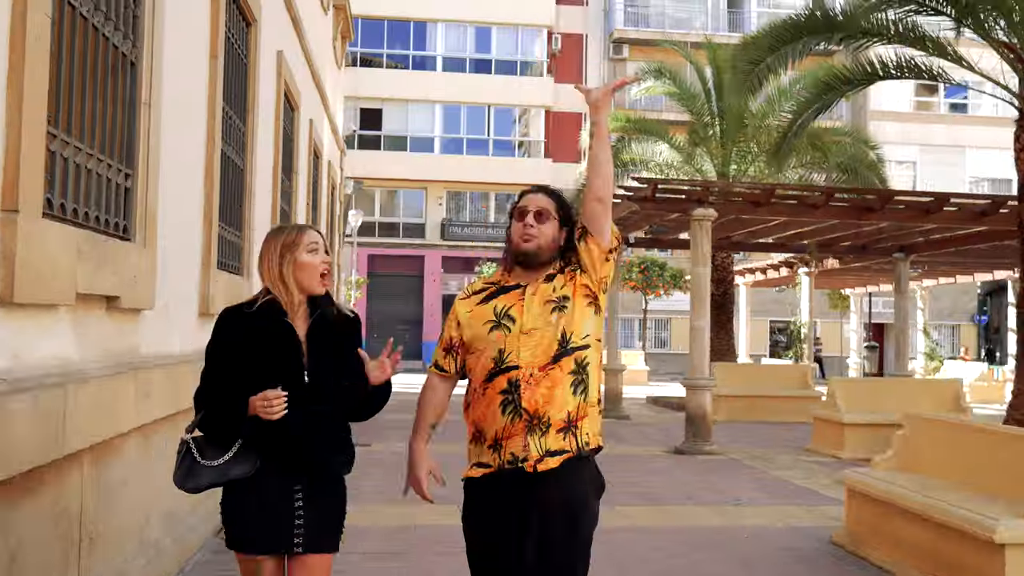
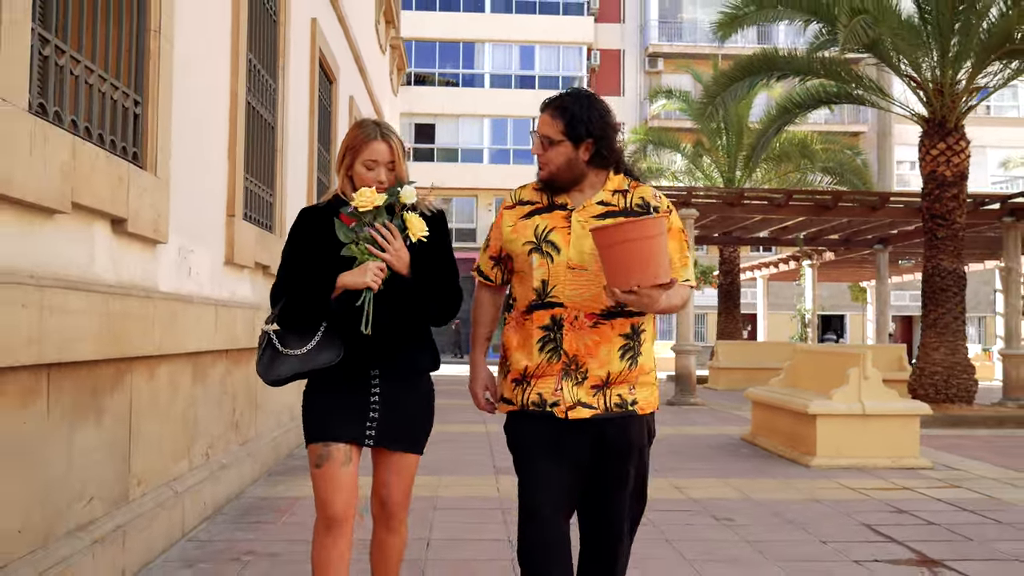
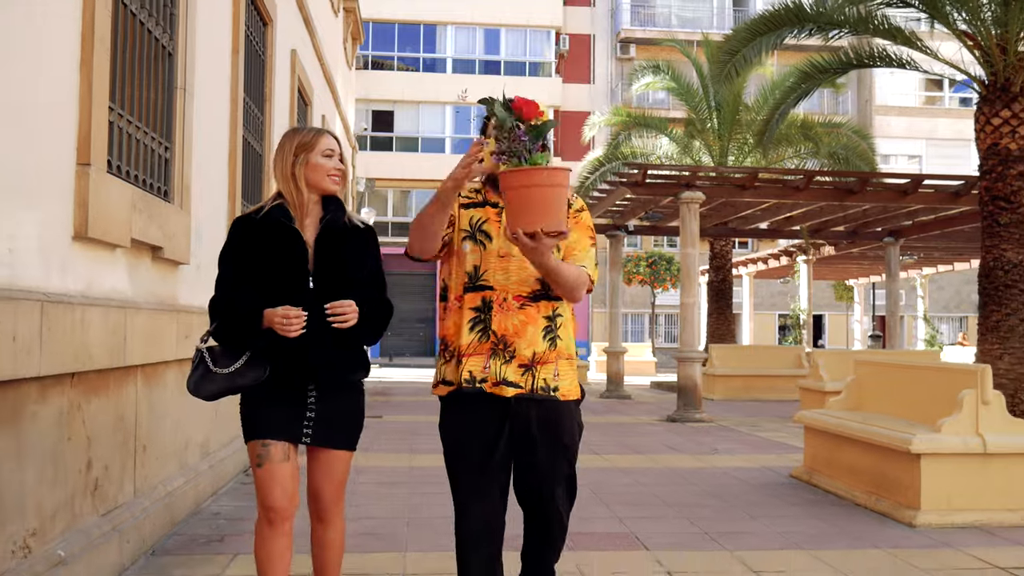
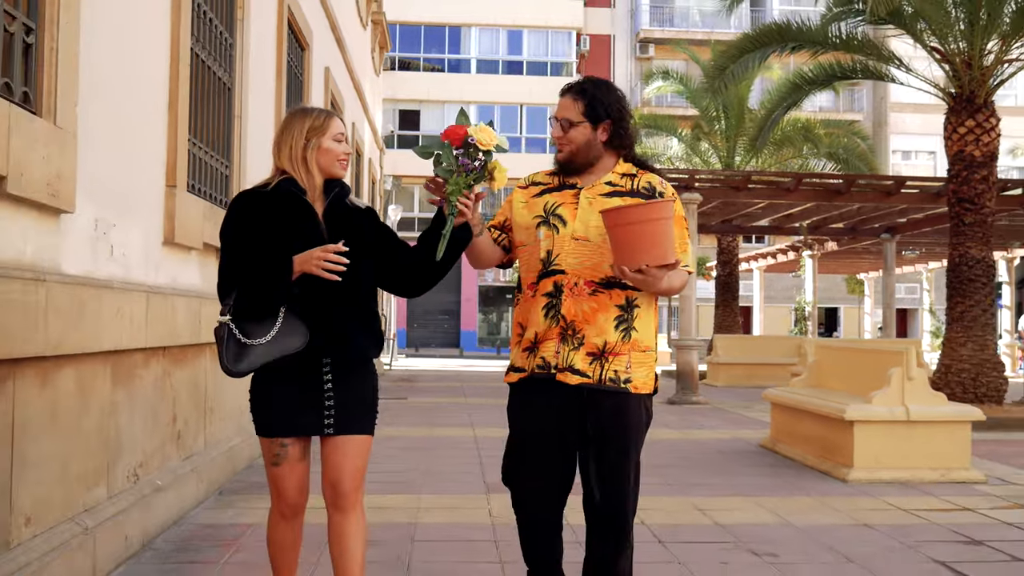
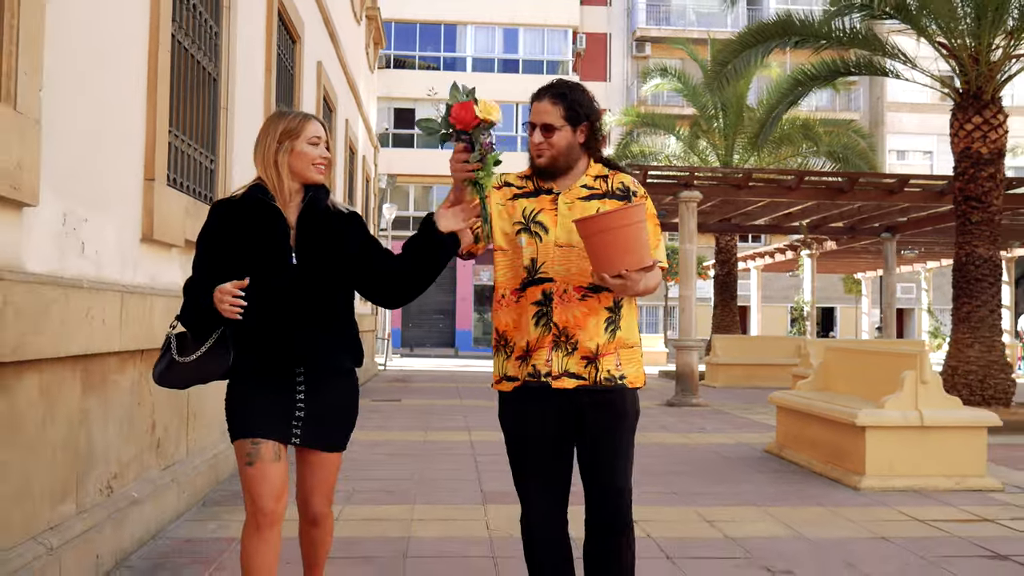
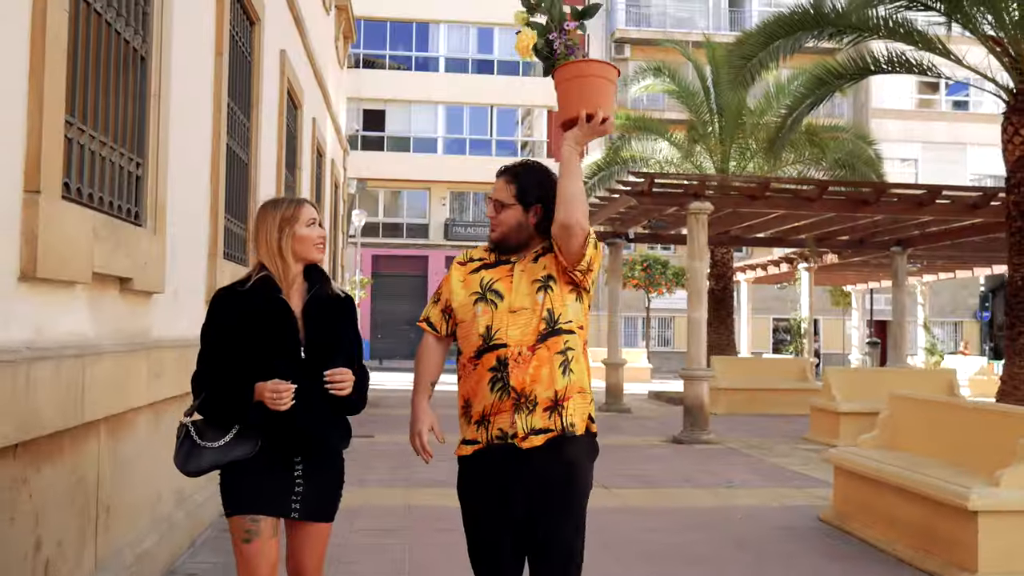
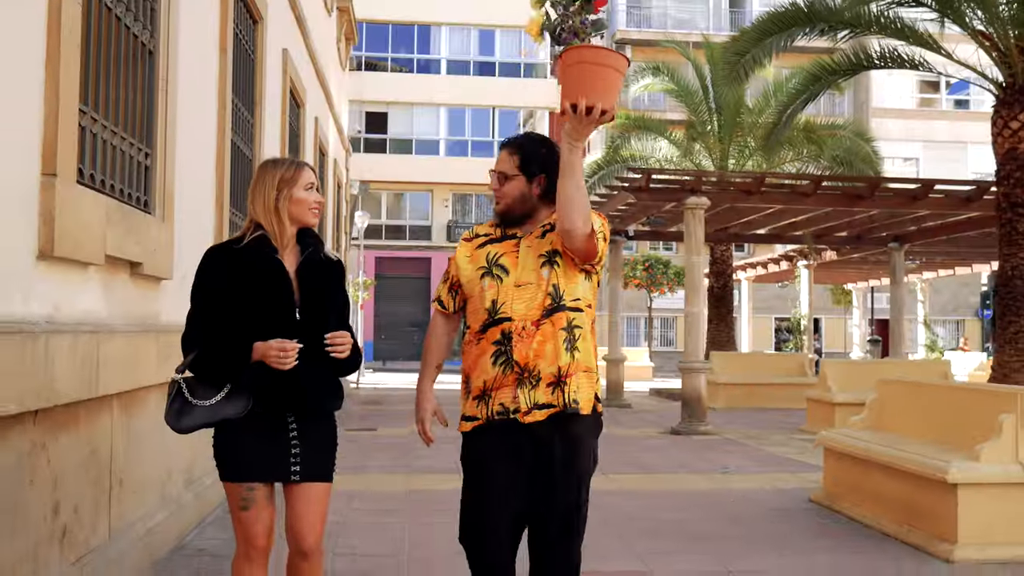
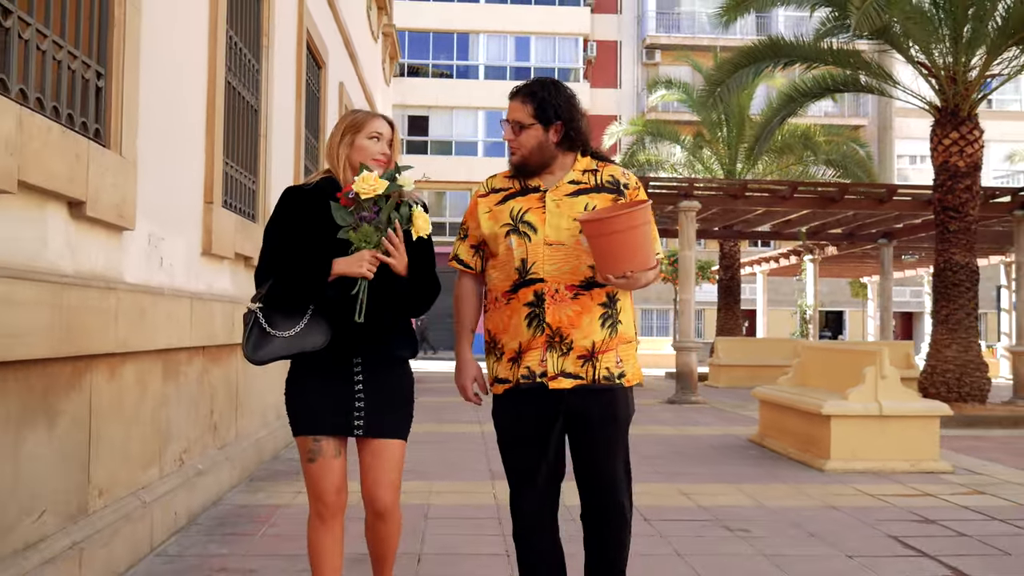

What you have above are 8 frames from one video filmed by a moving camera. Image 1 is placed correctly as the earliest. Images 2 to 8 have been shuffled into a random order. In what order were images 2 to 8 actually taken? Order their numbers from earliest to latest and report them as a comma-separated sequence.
6, 7, 3, 5, 4, 8, 2
